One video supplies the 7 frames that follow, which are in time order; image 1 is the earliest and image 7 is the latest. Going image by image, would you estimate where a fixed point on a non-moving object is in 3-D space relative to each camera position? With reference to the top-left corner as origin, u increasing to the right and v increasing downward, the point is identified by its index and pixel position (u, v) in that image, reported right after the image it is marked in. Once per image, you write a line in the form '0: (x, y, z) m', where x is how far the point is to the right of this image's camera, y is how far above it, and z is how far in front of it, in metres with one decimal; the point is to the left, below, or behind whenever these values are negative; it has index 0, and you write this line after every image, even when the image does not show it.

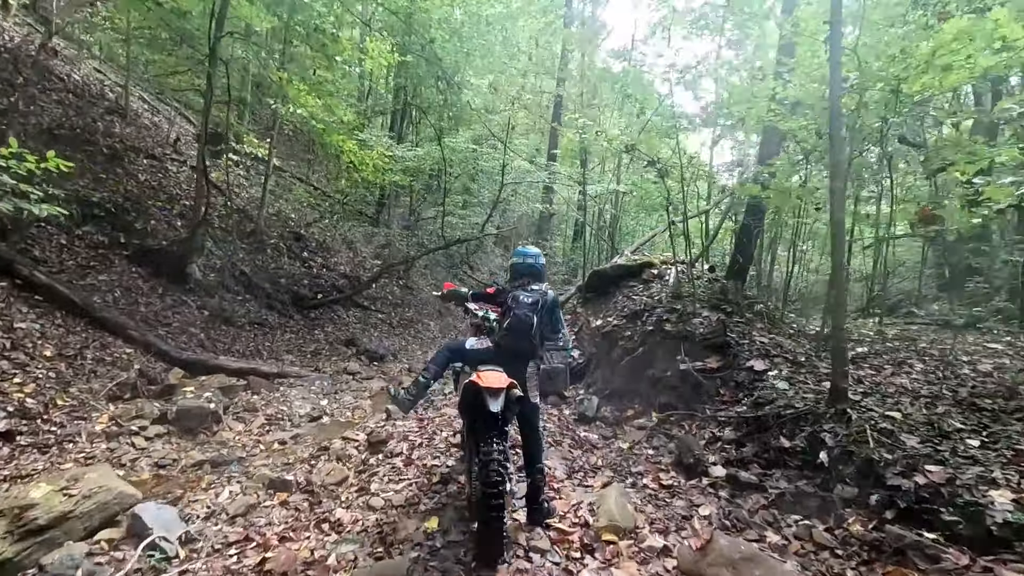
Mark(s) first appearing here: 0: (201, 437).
0: (-3.6, -1.7, +6.1) m
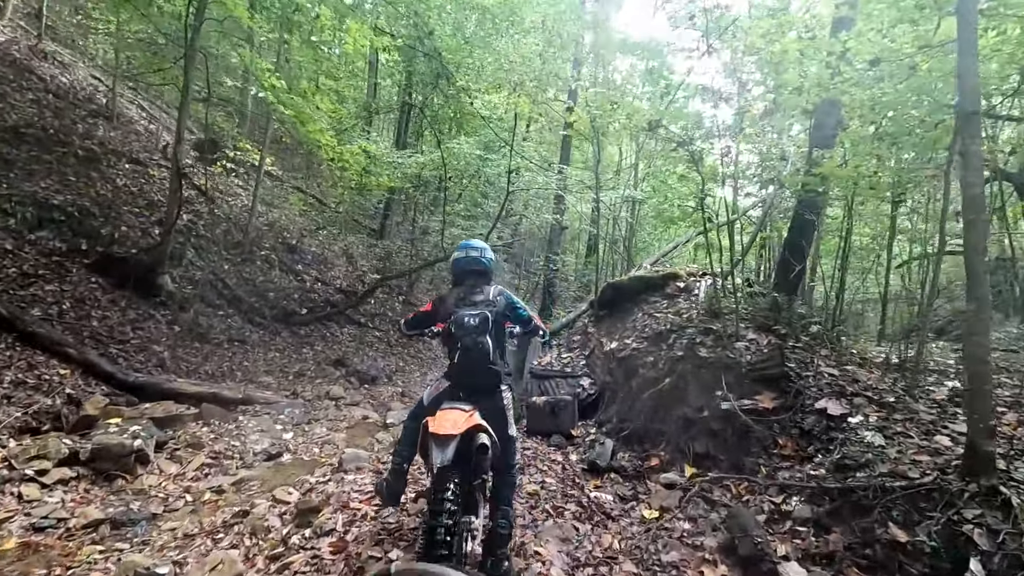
0: (-3.7, -1.8, +4.9) m
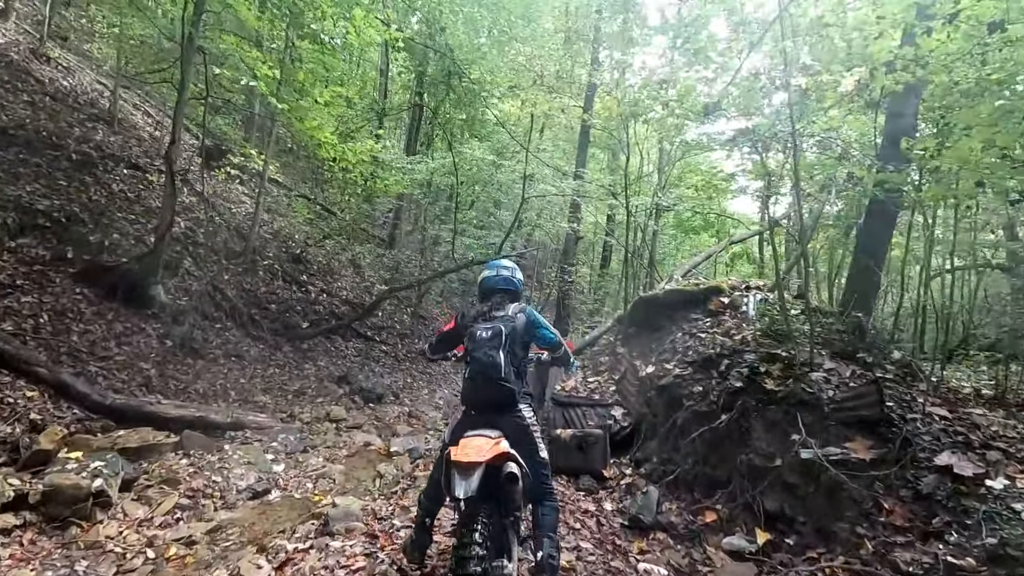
0: (-3.5, -1.9, +4.2) m
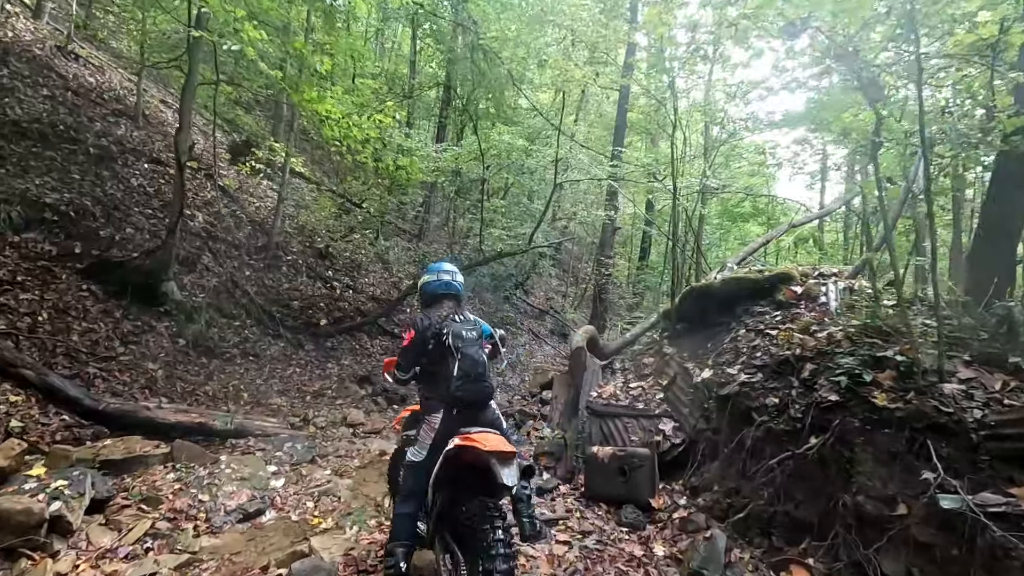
0: (-3.3, -1.9, +3.6) m
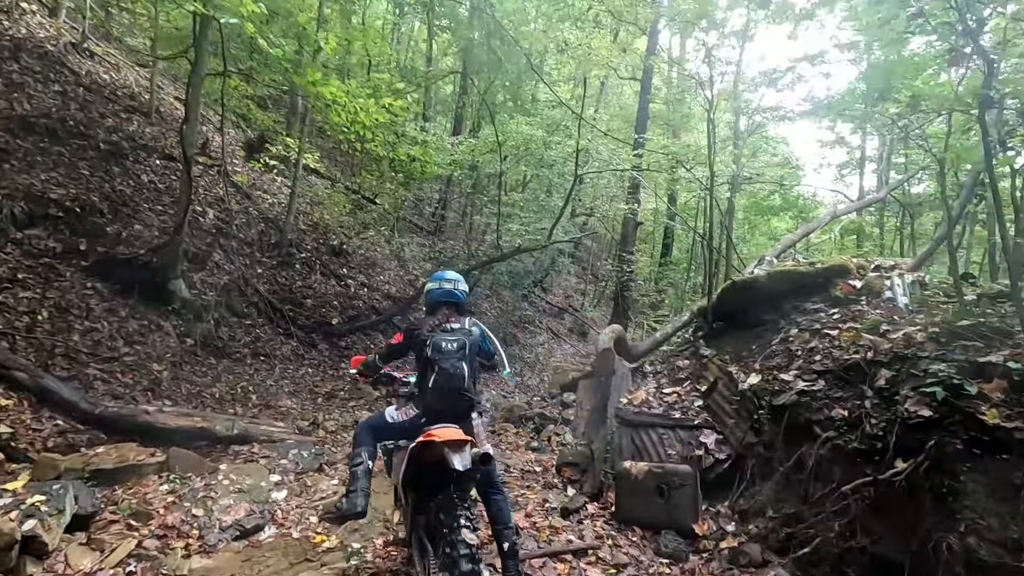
0: (-3.2, -1.8, +3.2) m
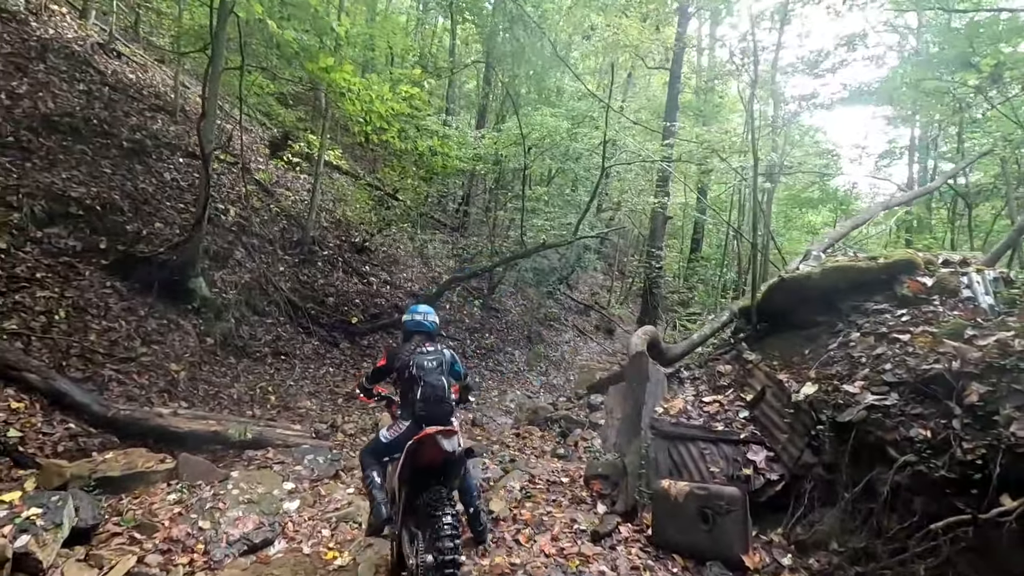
0: (-3.0, -1.9, +3.0) m
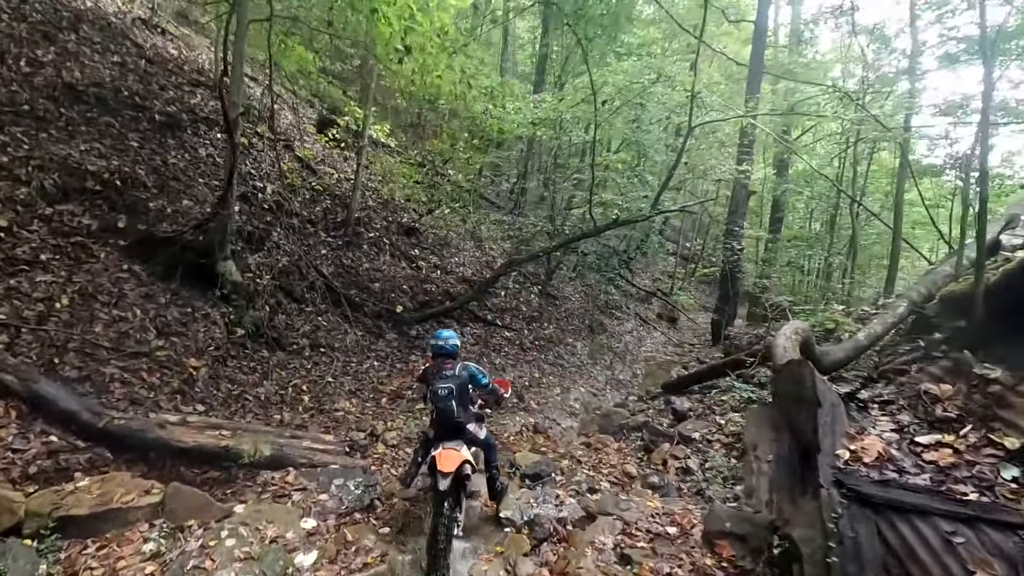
0: (-2.6, -1.8, +1.9) m
